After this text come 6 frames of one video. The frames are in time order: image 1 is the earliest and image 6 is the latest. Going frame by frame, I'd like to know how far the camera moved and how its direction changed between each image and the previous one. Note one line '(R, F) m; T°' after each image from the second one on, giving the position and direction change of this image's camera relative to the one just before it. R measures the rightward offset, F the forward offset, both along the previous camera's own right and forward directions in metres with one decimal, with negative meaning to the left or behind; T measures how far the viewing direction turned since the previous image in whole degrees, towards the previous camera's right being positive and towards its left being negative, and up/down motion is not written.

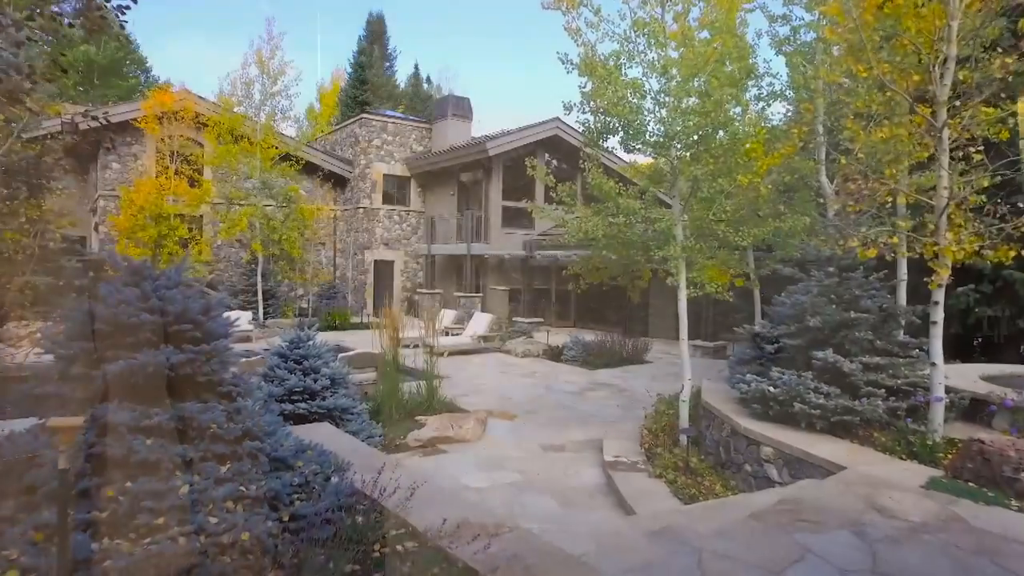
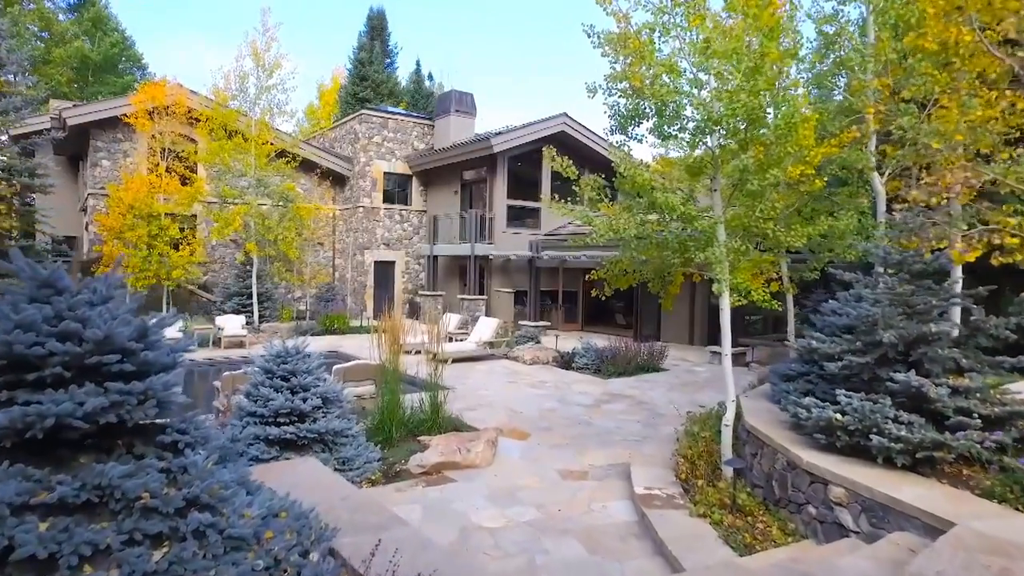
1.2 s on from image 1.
(-0.1, +0.7) m; 0°
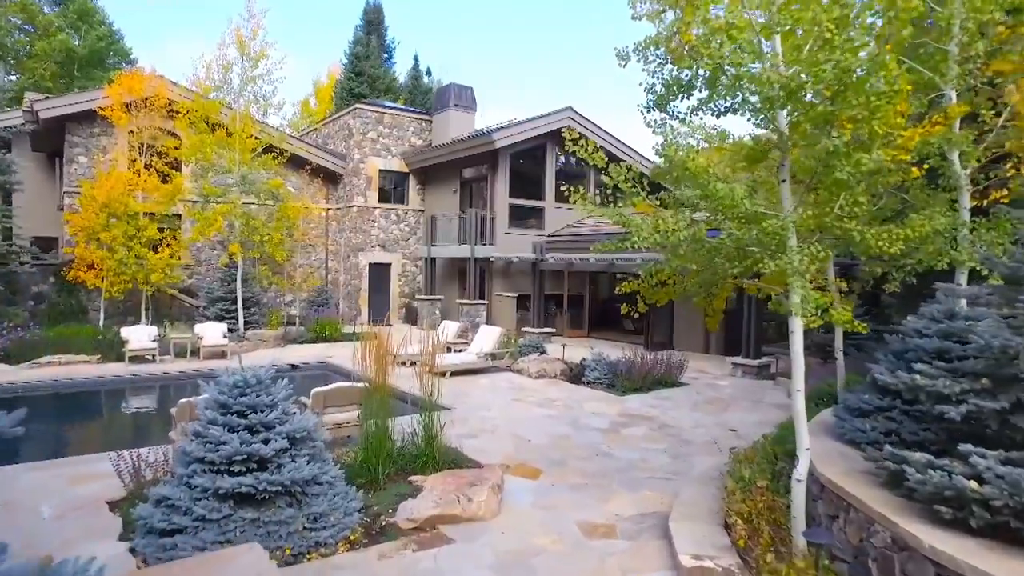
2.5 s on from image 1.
(-0.1, +1.0) m; 0°
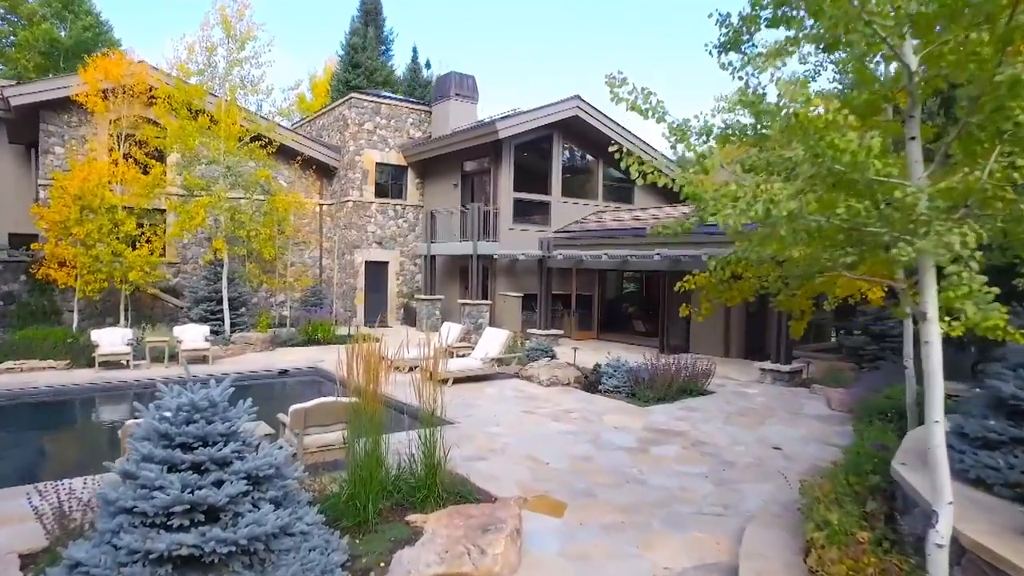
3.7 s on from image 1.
(-0.1, +1.0) m; 0°
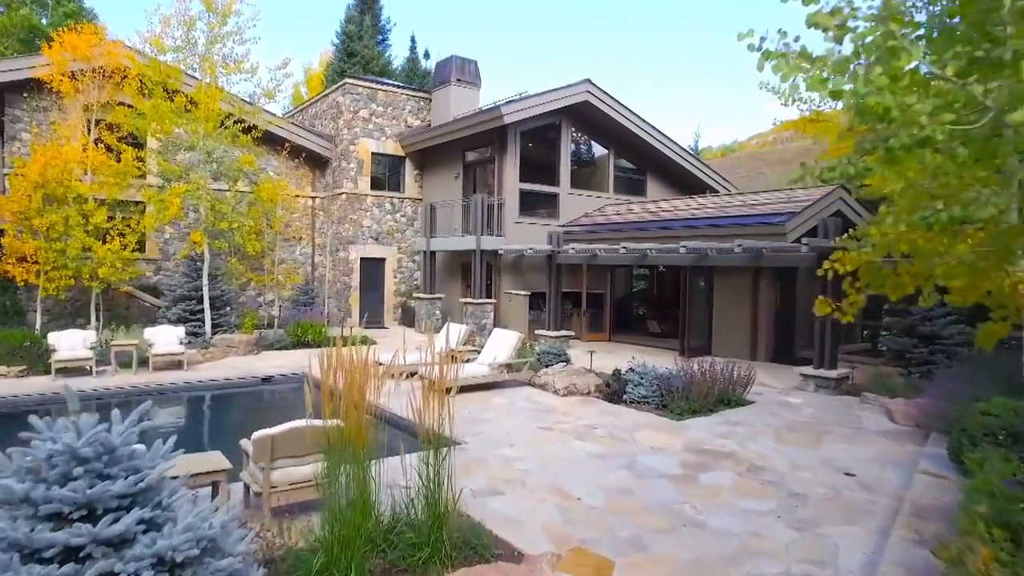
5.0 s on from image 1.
(-0.1, +1.2) m; 0°
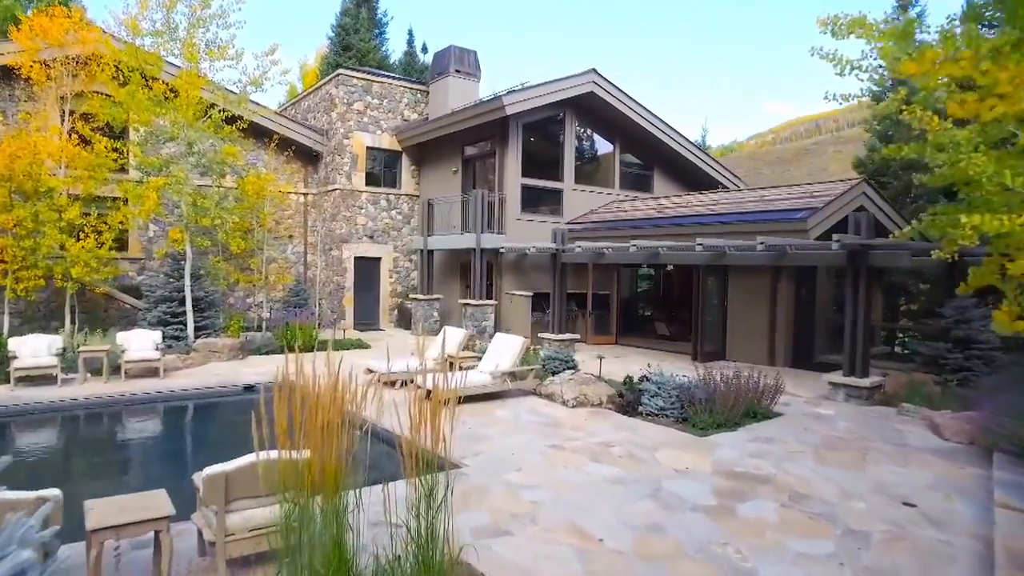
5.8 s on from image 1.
(0.0, +0.8) m; 0°
